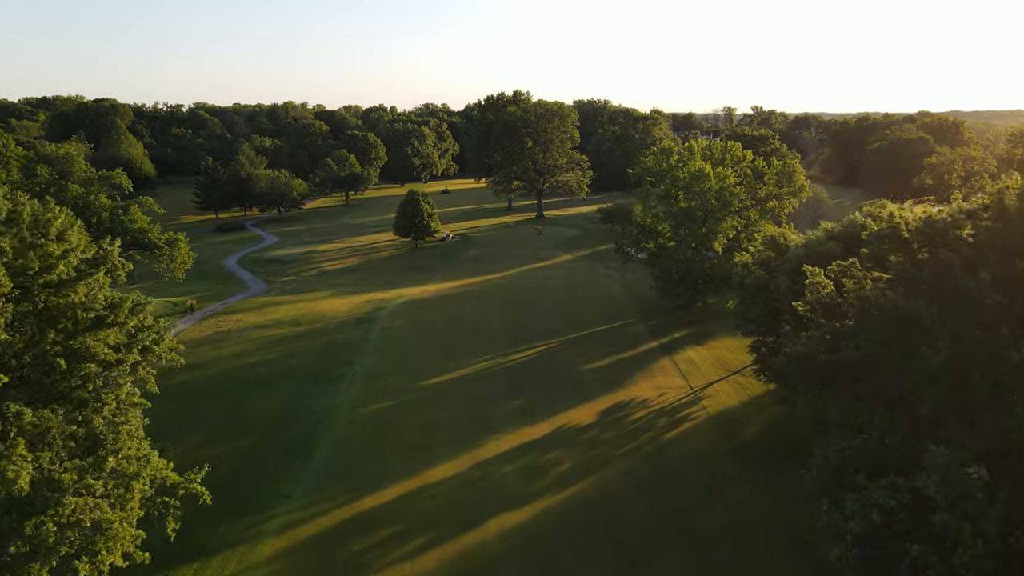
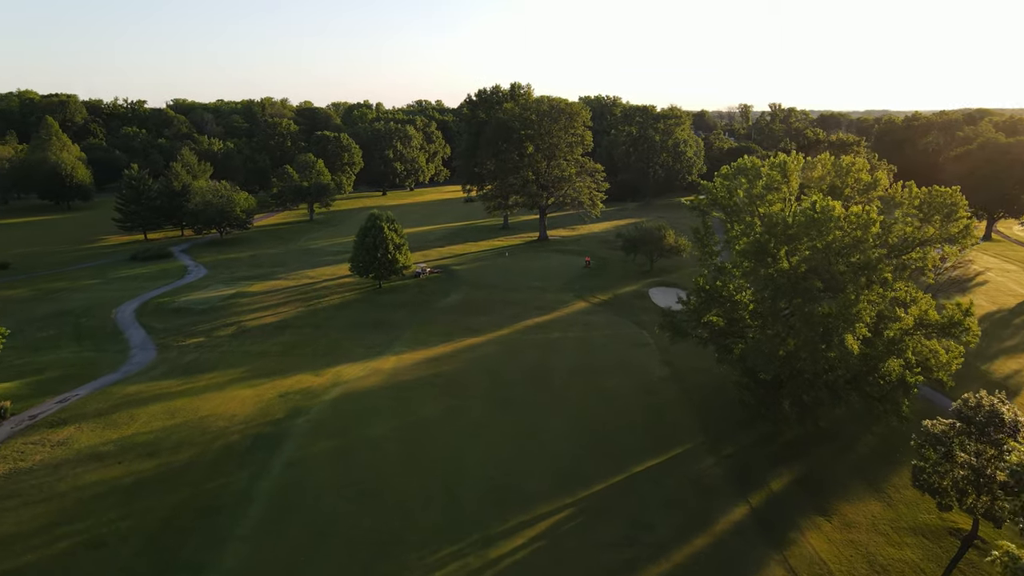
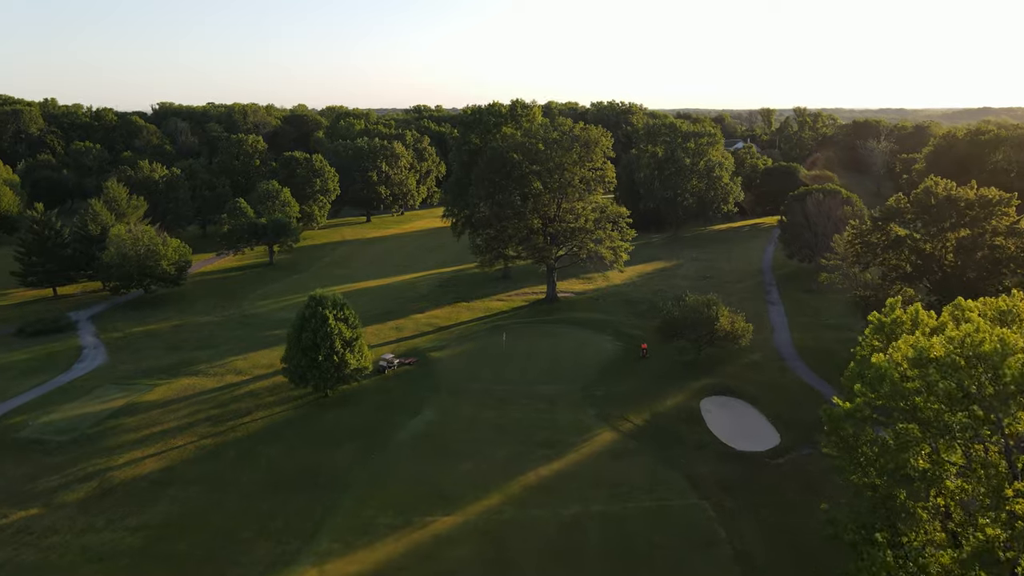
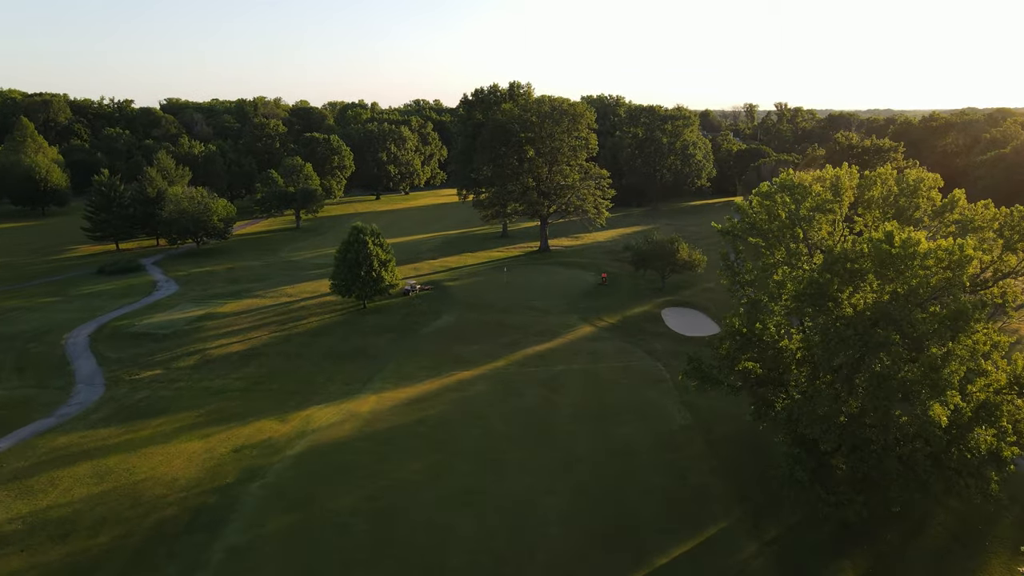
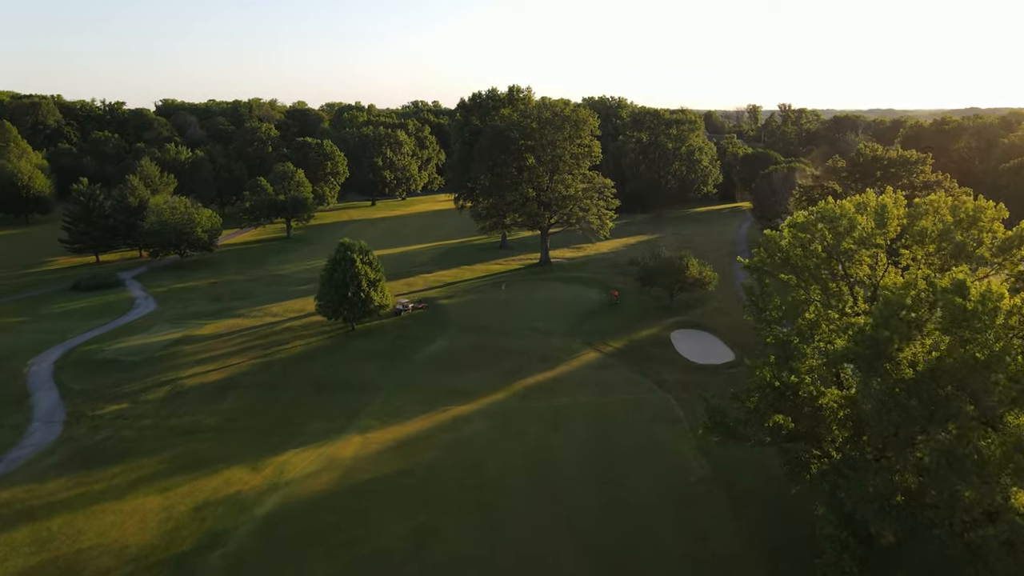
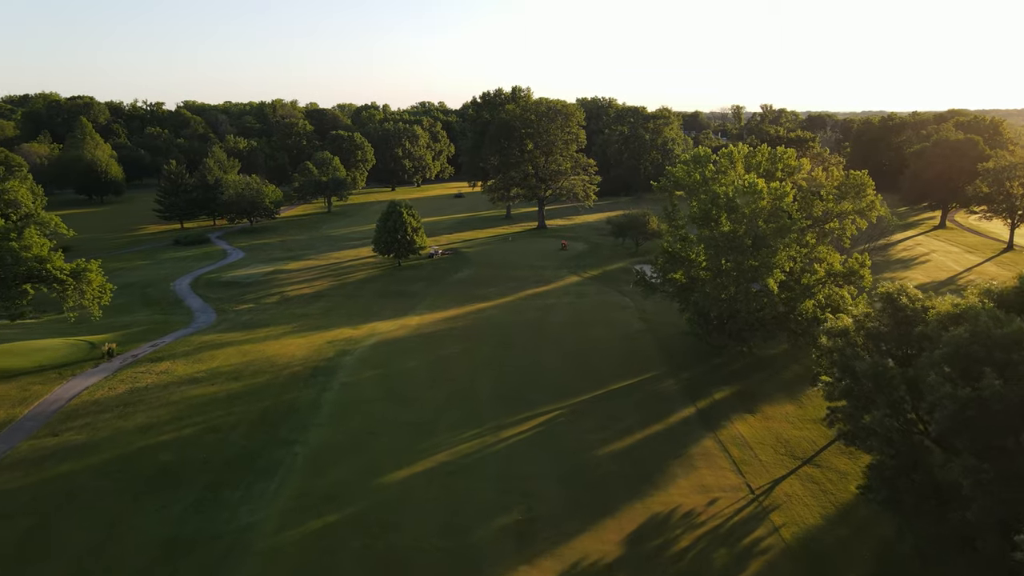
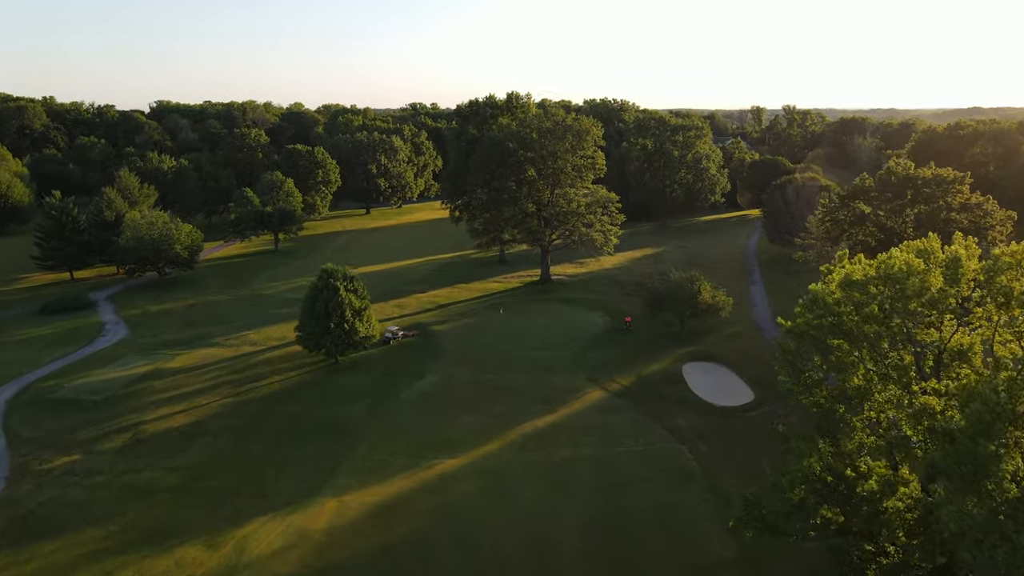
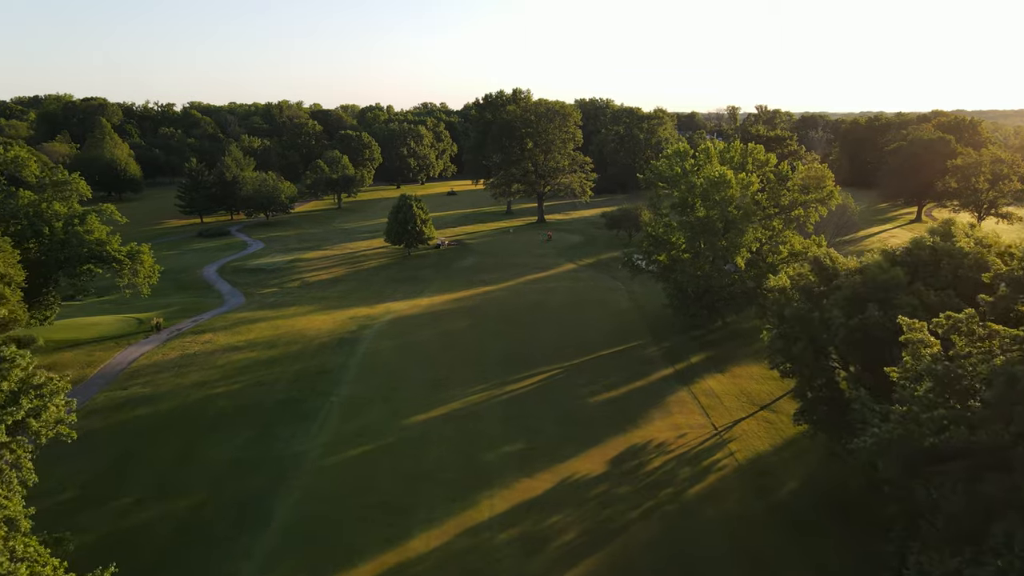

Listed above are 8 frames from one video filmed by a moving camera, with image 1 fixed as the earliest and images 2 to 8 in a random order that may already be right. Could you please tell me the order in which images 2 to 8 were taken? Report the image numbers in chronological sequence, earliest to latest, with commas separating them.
8, 6, 2, 4, 5, 7, 3
